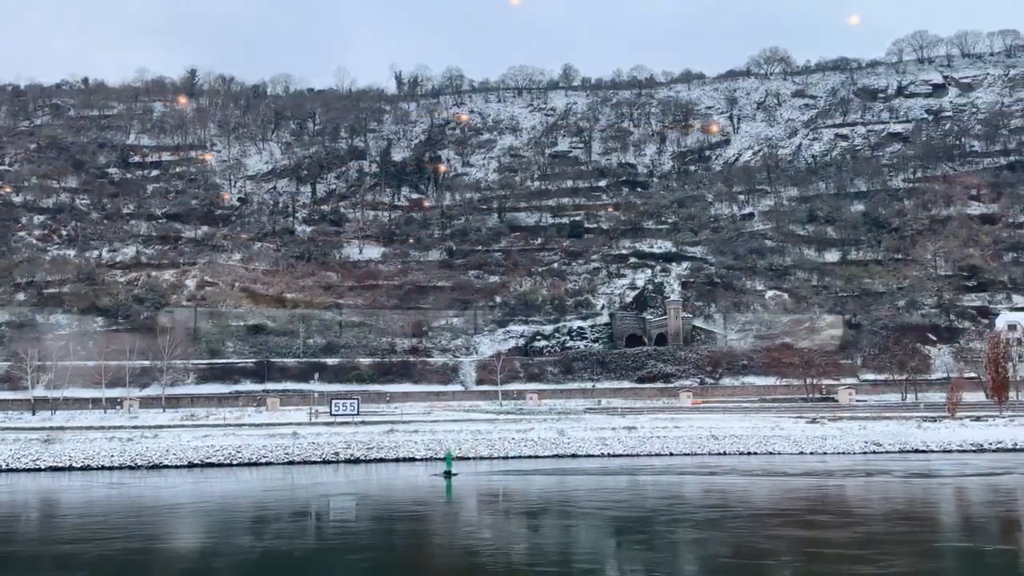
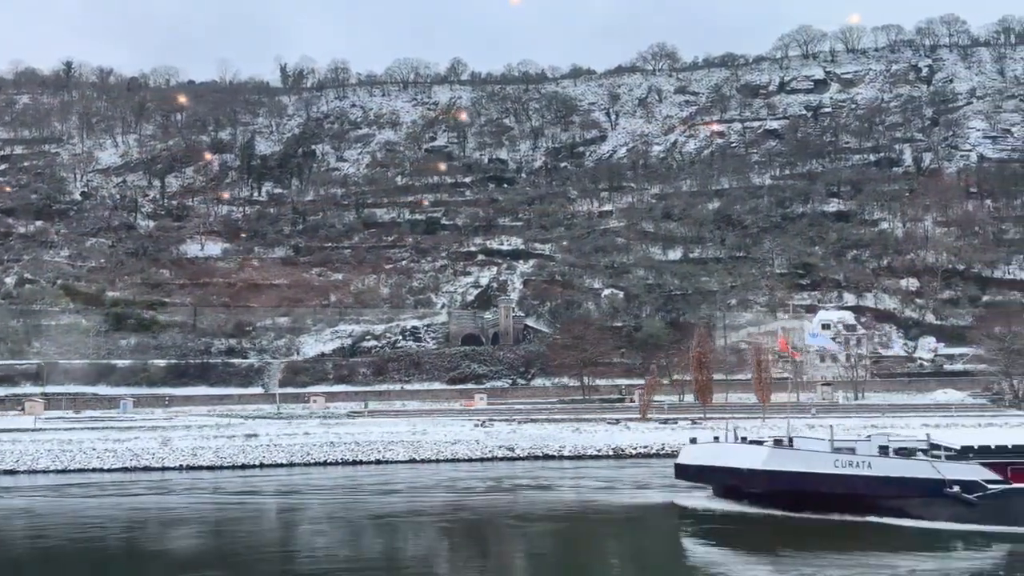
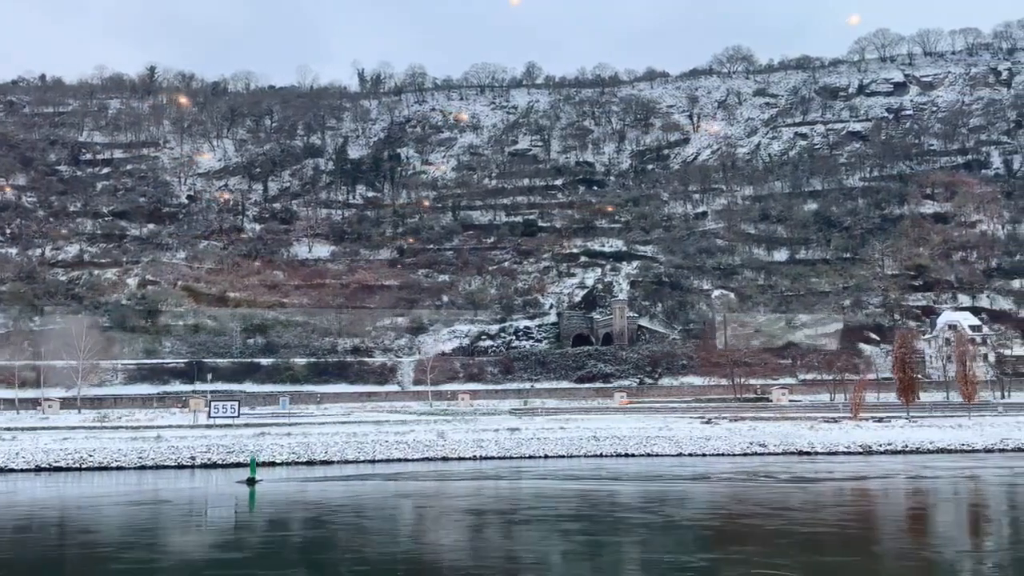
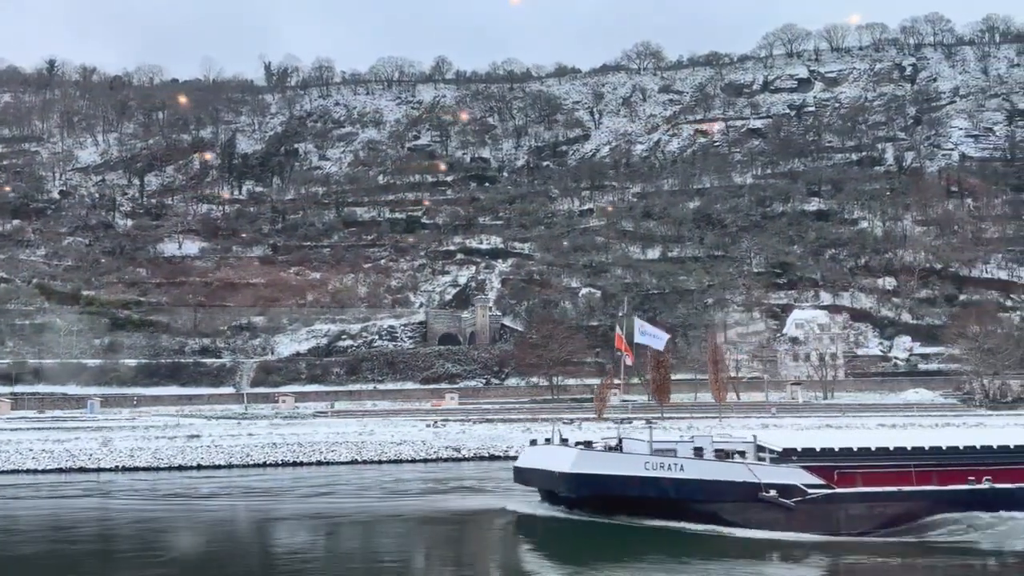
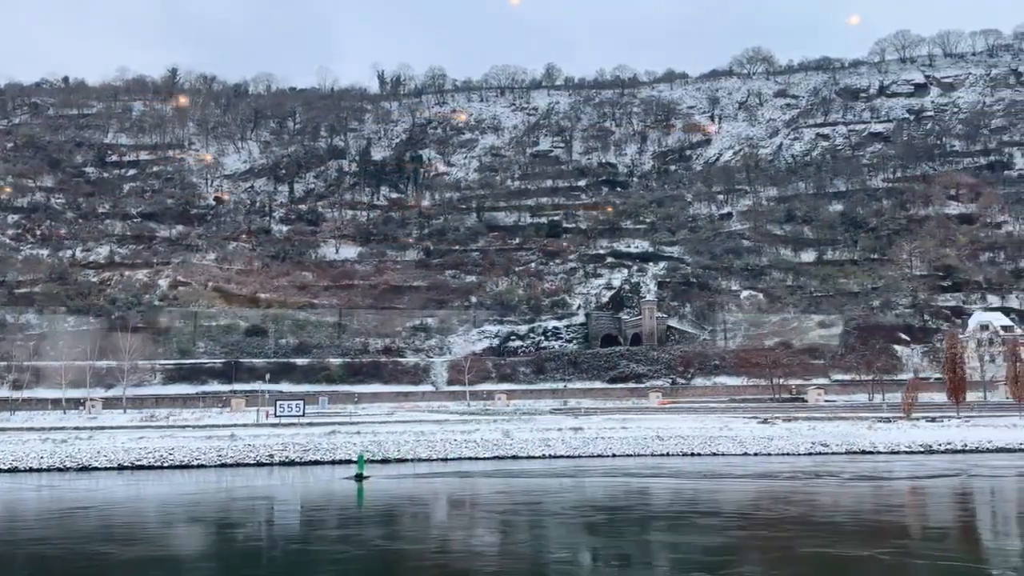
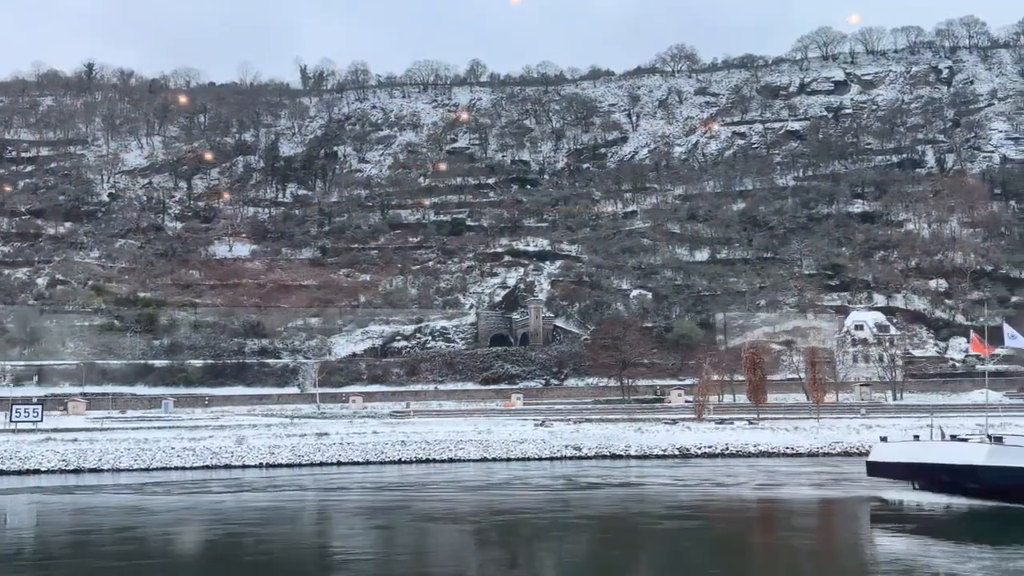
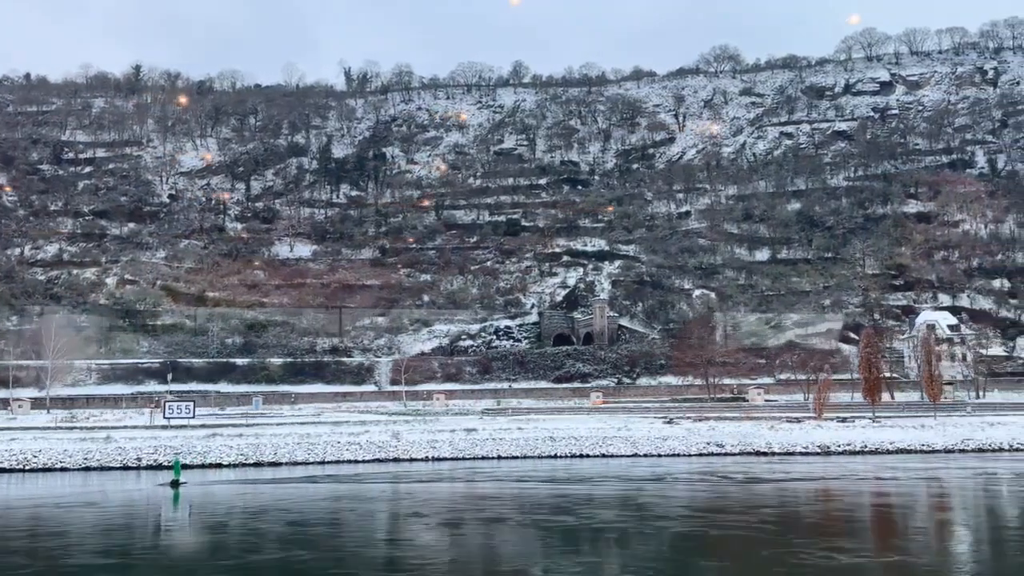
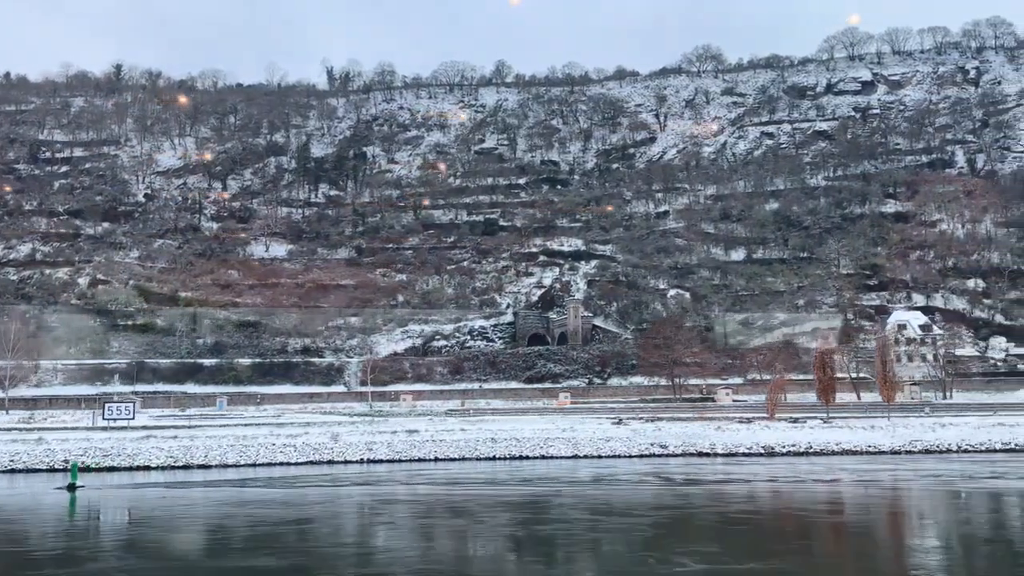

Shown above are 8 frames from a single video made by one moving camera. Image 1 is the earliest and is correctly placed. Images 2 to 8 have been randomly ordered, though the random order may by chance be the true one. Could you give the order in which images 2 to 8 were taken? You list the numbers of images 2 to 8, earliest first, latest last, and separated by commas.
5, 3, 7, 8, 6, 2, 4
